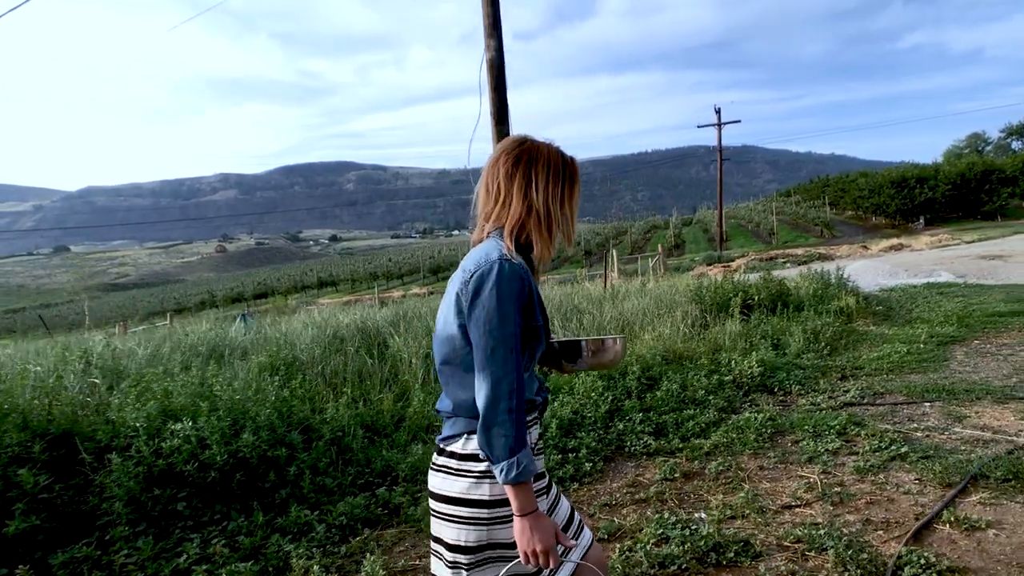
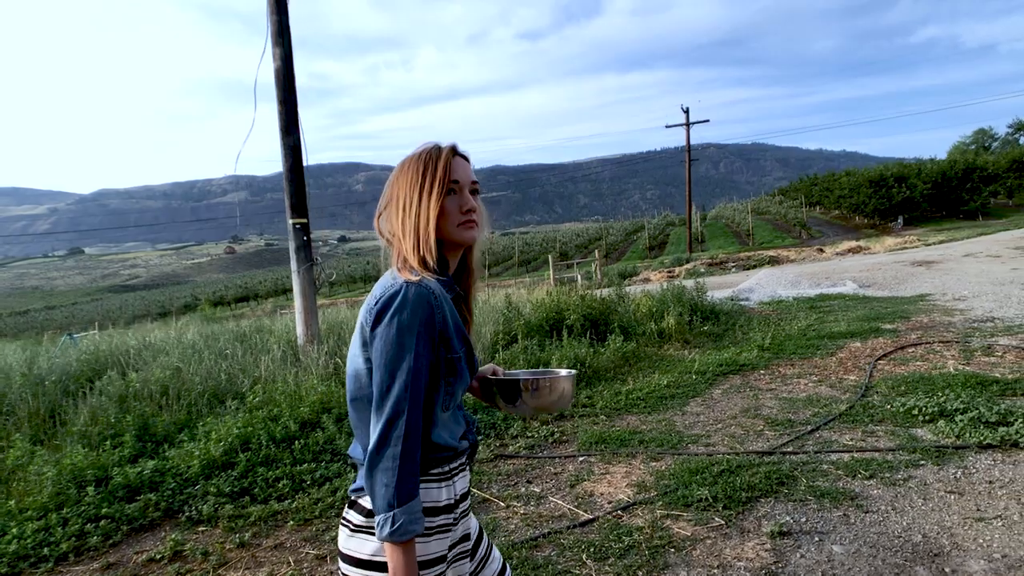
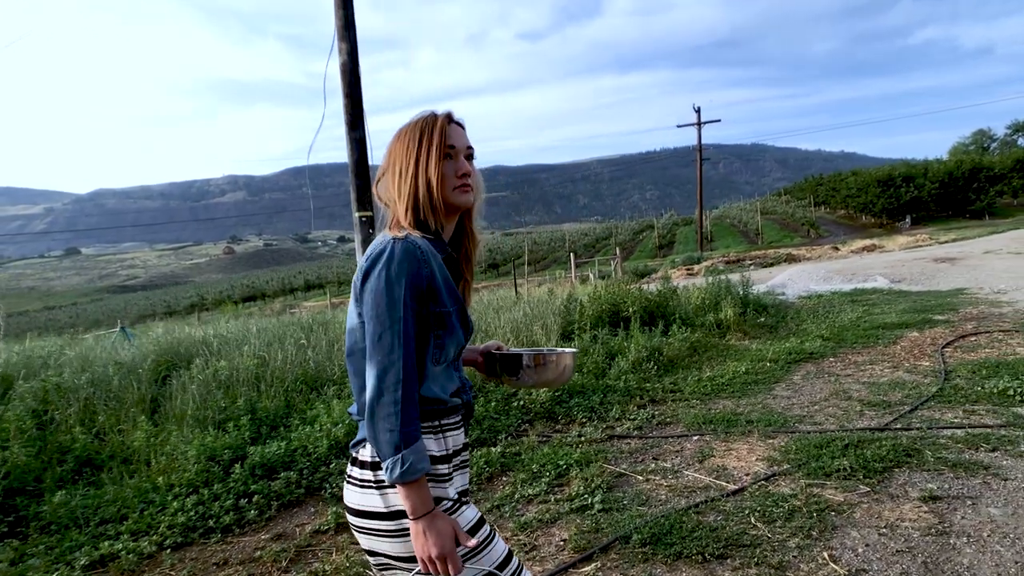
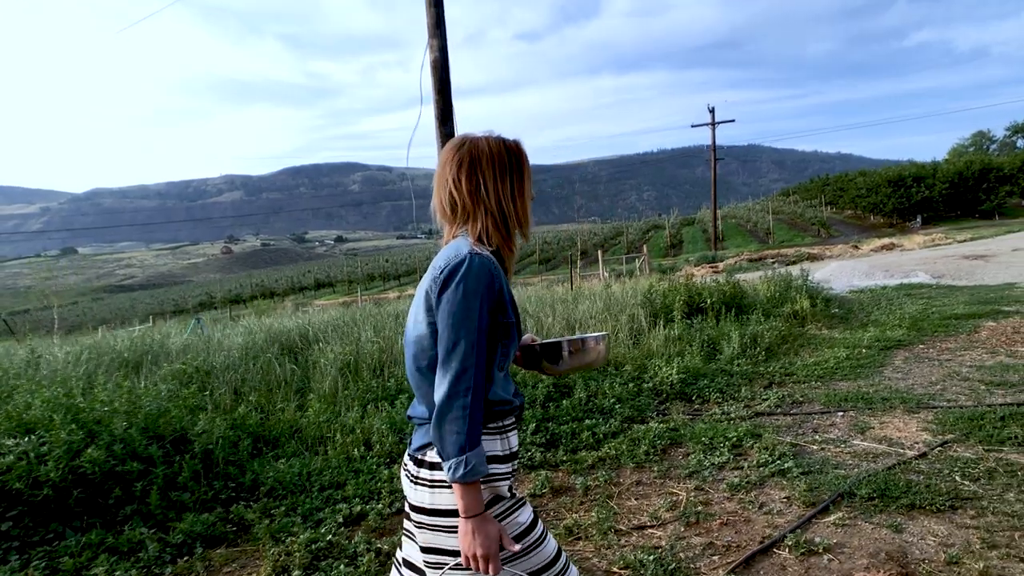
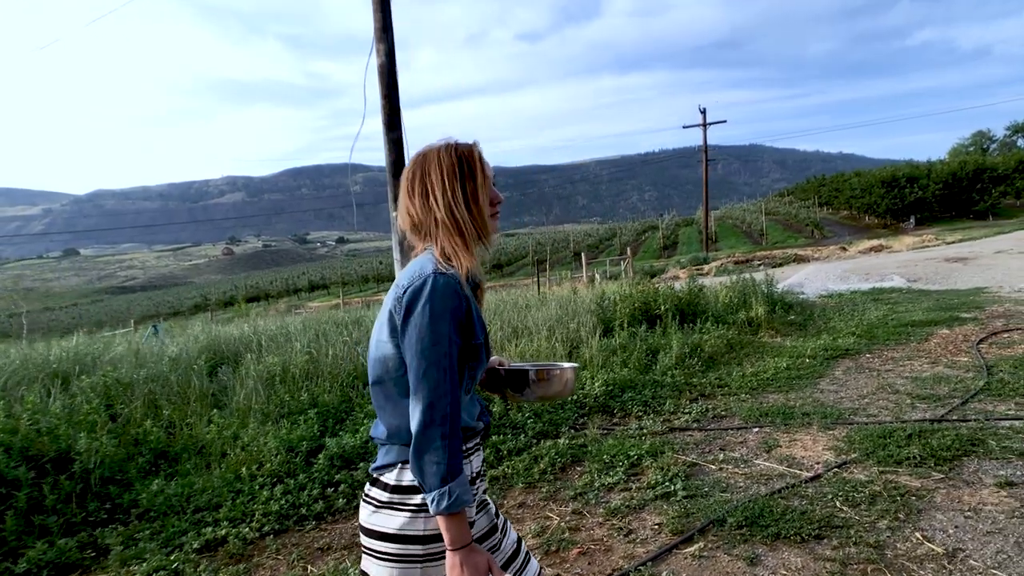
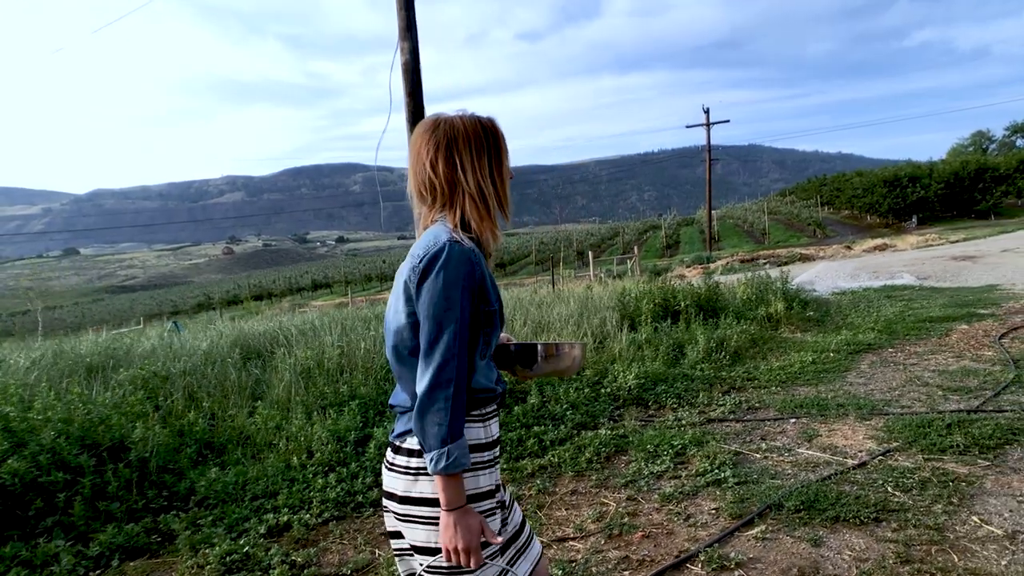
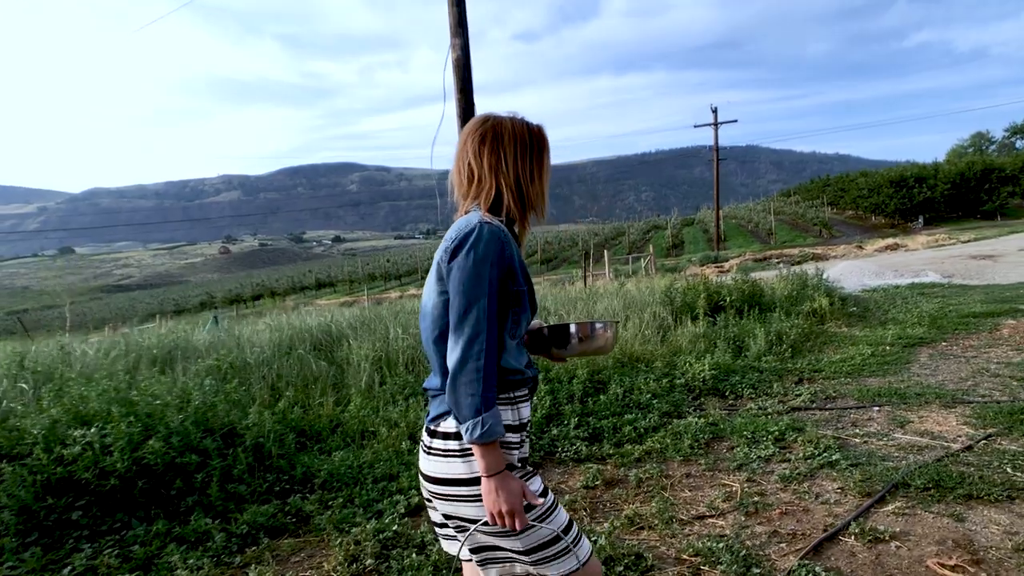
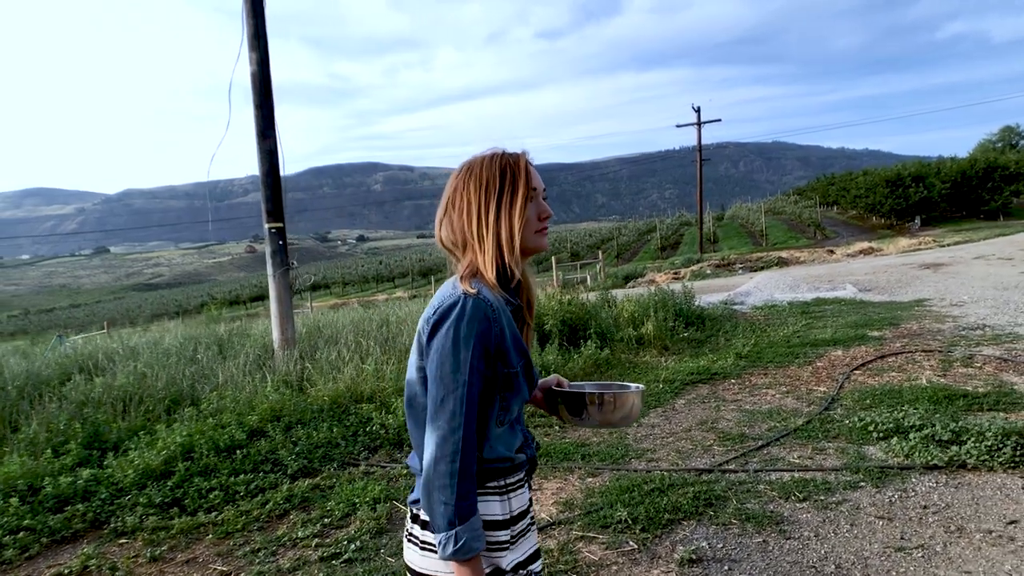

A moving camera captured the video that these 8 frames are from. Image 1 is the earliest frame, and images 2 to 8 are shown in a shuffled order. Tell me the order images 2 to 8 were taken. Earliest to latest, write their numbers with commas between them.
7, 4, 6, 5, 3, 2, 8
